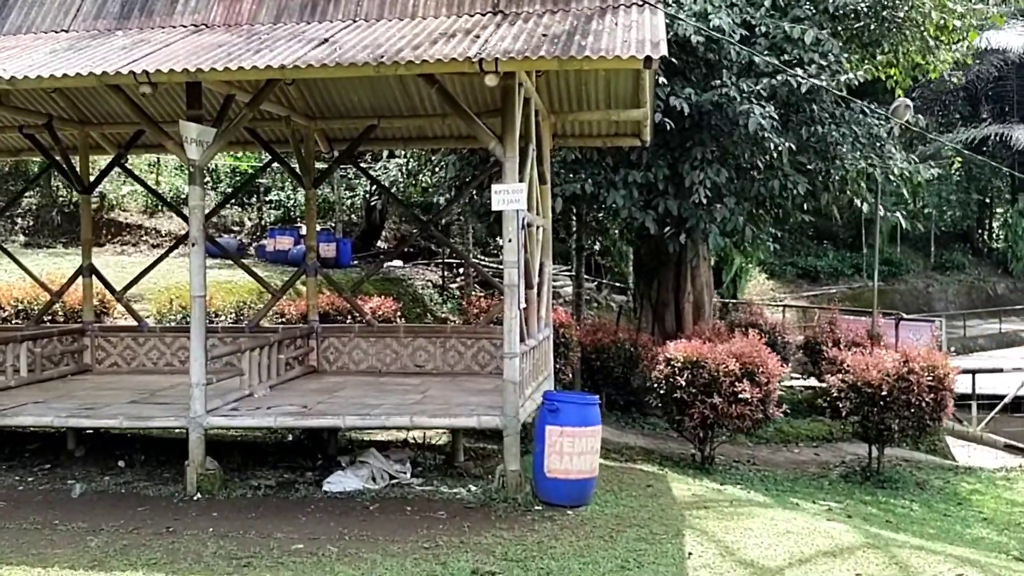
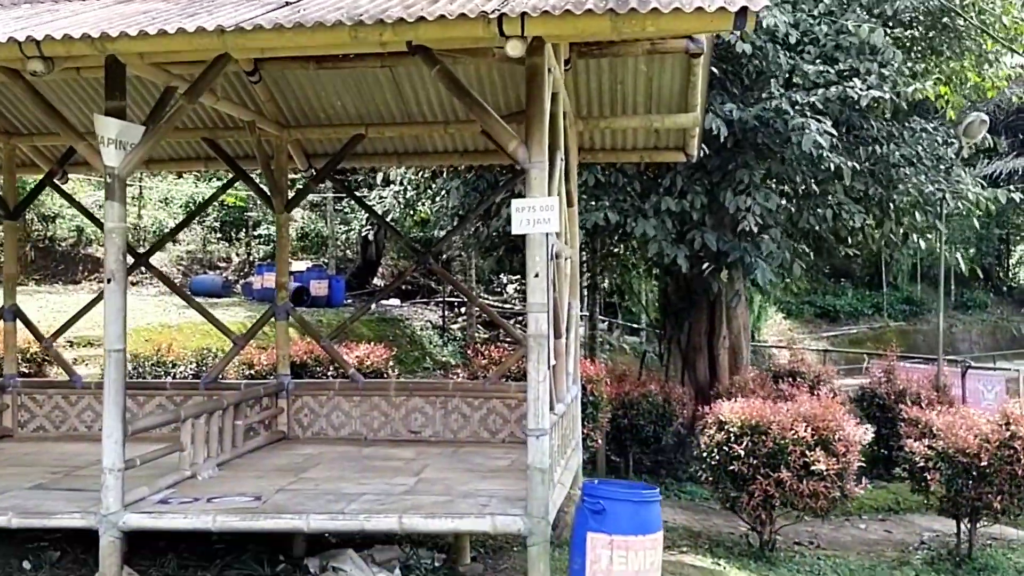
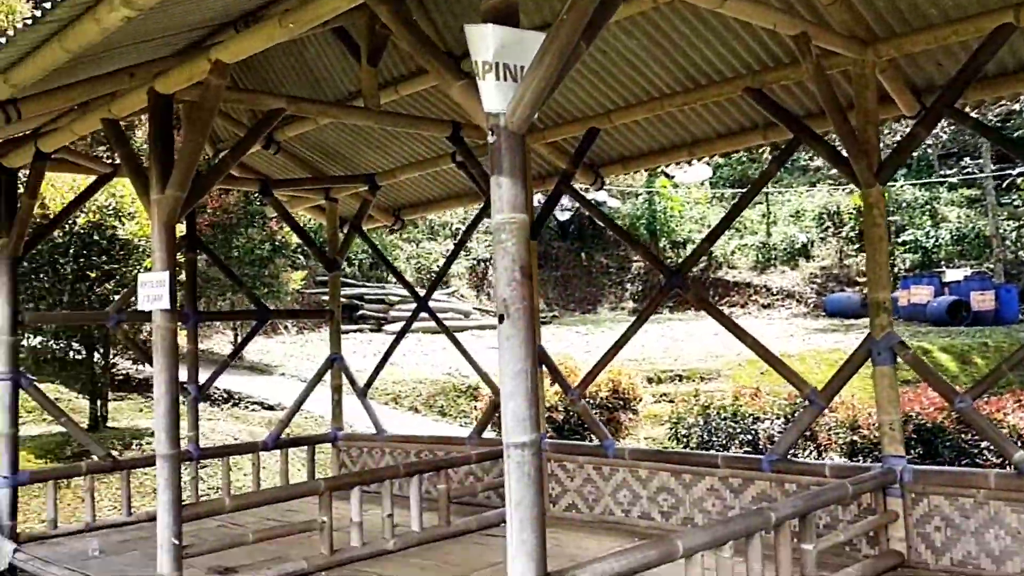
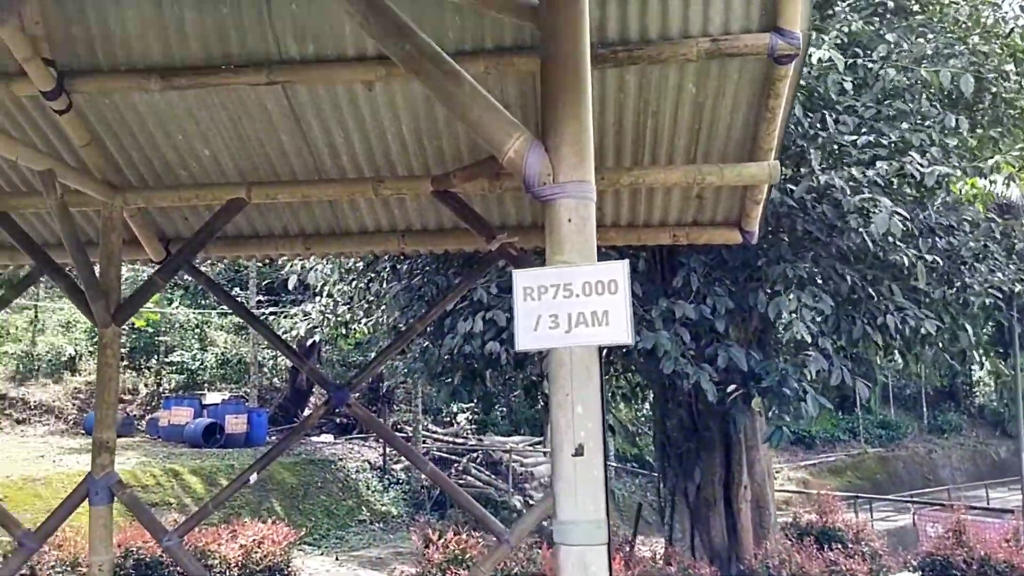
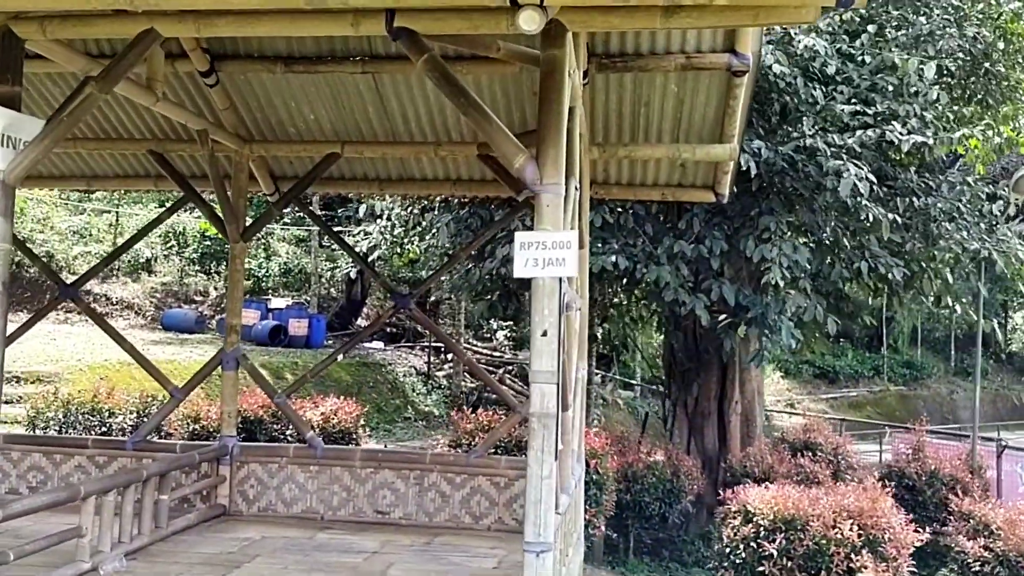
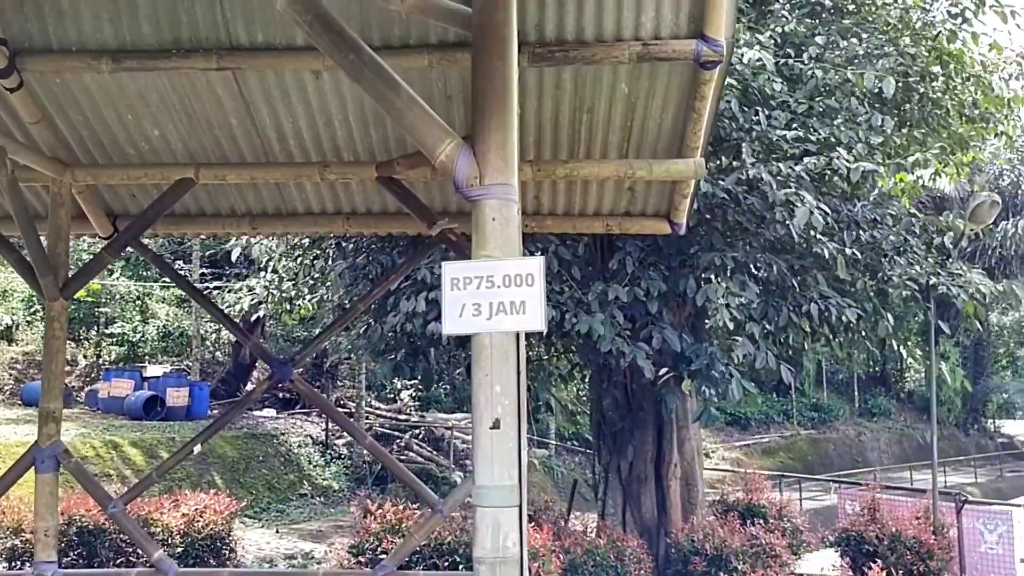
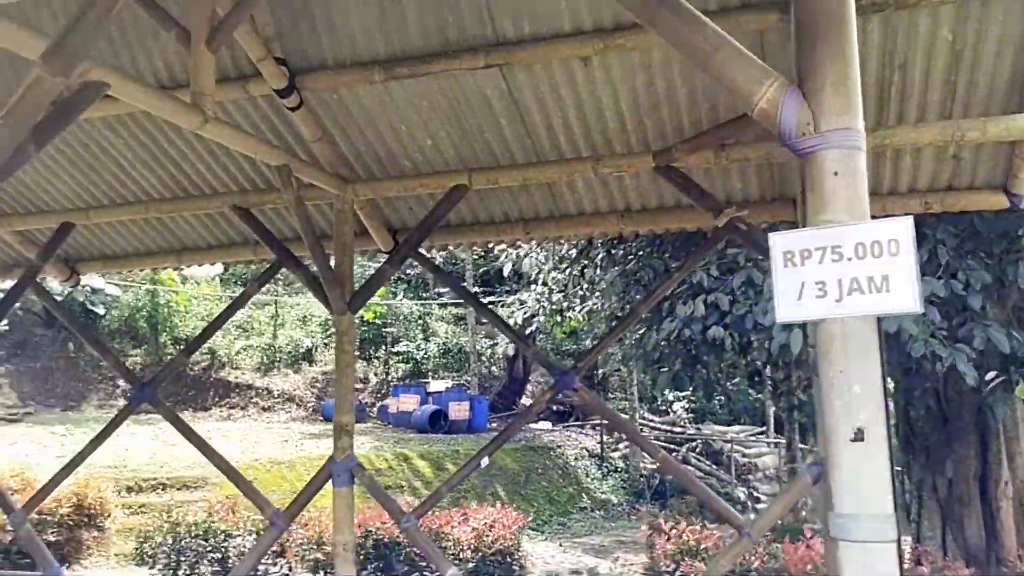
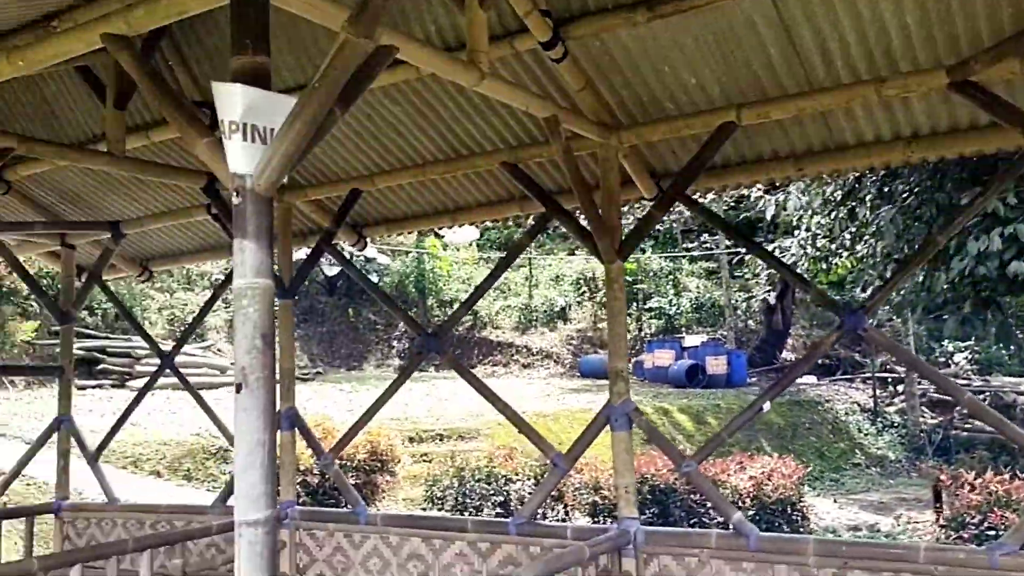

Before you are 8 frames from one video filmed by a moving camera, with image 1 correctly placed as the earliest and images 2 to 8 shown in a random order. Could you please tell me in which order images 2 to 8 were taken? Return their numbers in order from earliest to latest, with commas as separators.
2, 5, 6, 4, 7, 8, 3
